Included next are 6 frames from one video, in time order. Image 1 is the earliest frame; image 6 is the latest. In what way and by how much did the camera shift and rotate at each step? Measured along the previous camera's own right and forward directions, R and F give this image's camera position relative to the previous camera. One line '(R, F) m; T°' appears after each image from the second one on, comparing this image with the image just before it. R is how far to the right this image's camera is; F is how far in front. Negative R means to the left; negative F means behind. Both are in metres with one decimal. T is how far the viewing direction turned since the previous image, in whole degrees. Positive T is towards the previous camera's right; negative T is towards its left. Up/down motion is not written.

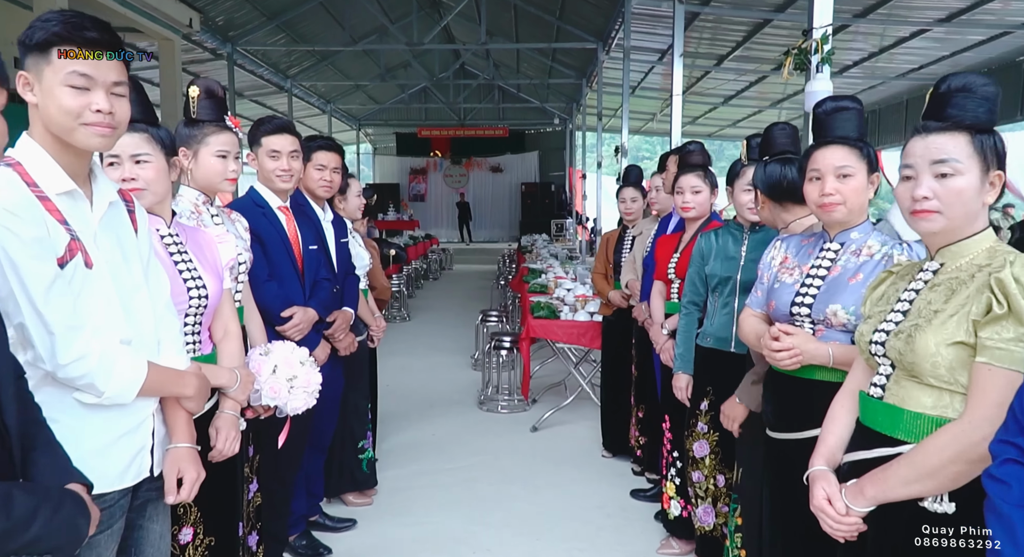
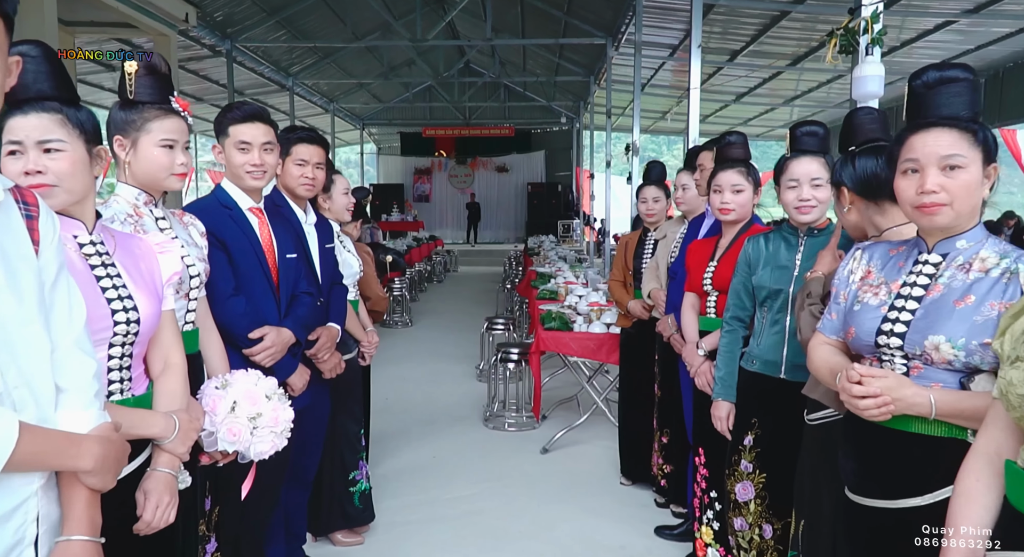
(0.0, +0.3) m; 0°
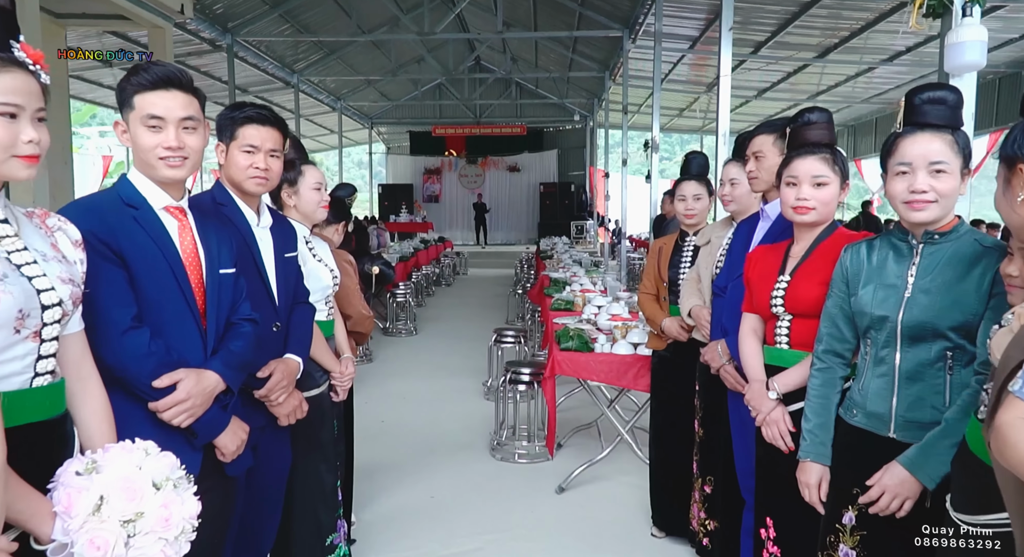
(0.0, +0.5) m; -1°
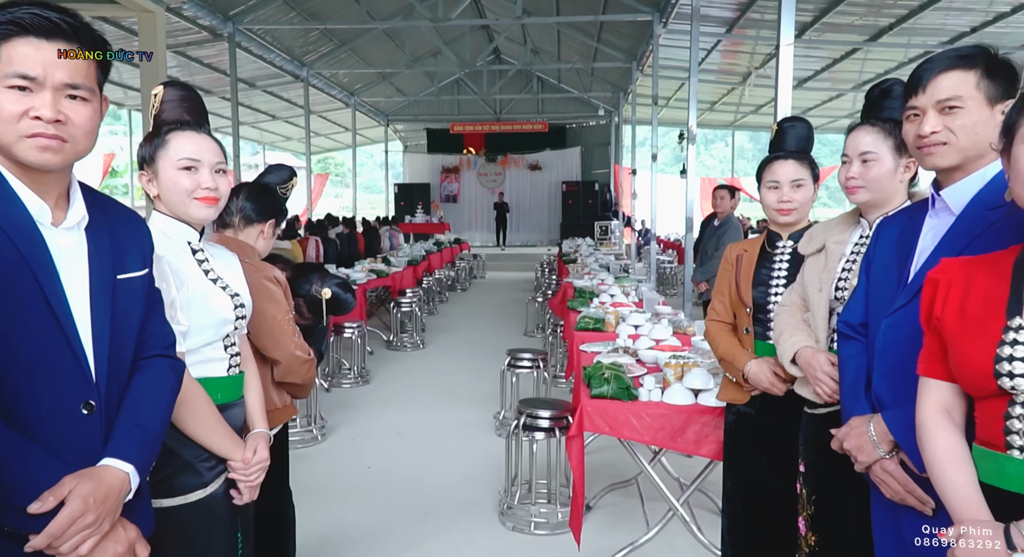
(0.0, +0.8) m; -2°
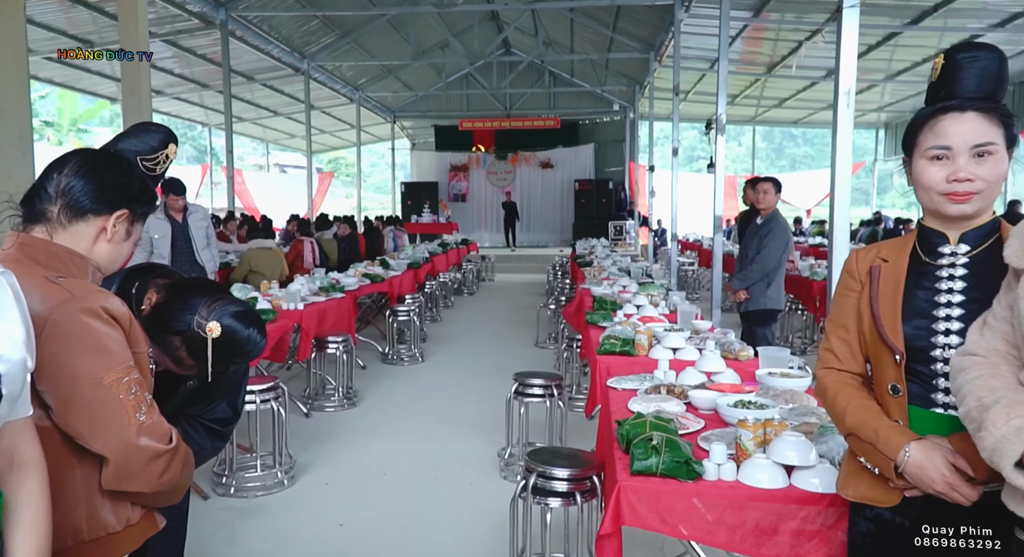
(0.0, +0.7) m; -1°
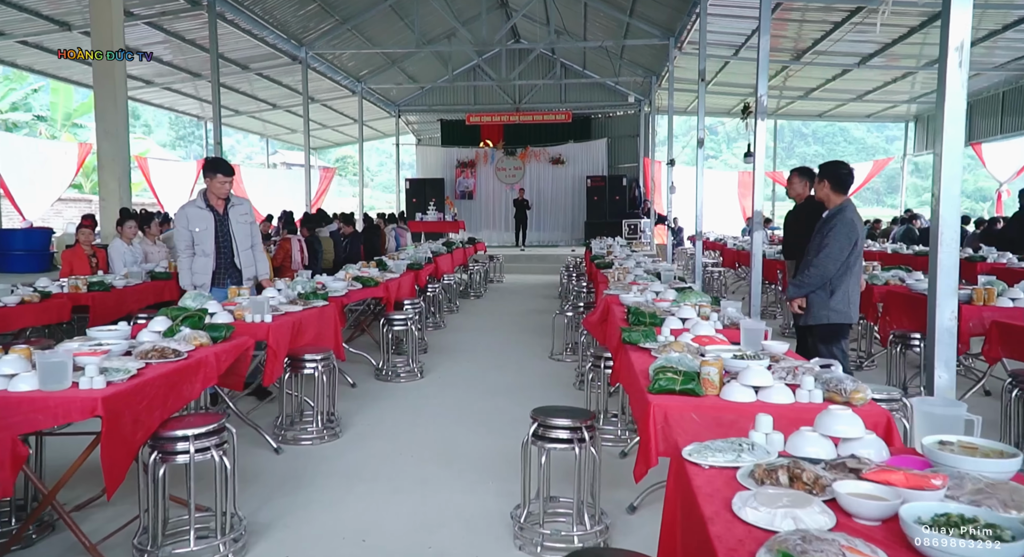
(0.0, +0.8) m; -1°
